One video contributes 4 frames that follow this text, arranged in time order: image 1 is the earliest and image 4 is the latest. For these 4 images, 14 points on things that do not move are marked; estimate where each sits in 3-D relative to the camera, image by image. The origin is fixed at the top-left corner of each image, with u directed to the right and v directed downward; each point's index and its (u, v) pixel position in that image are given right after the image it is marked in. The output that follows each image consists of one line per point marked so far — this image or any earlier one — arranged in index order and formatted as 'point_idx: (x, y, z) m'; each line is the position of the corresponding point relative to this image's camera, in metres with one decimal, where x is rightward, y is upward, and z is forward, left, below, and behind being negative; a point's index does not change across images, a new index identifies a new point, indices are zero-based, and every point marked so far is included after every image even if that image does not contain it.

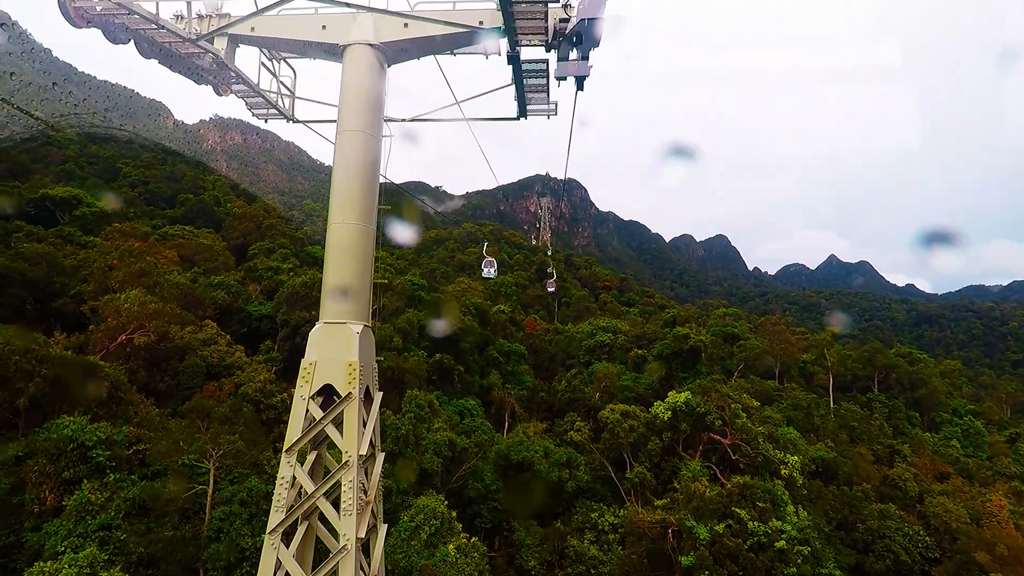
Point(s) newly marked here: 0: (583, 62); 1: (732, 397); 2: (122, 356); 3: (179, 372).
0: (+0.9, +2.7, +6.6) m
1: (+6.8, -3.4, +16.0) m
2: (-8.7, -1.5, +11.5) m
3: (-7.8, -2.0, +12.0) m
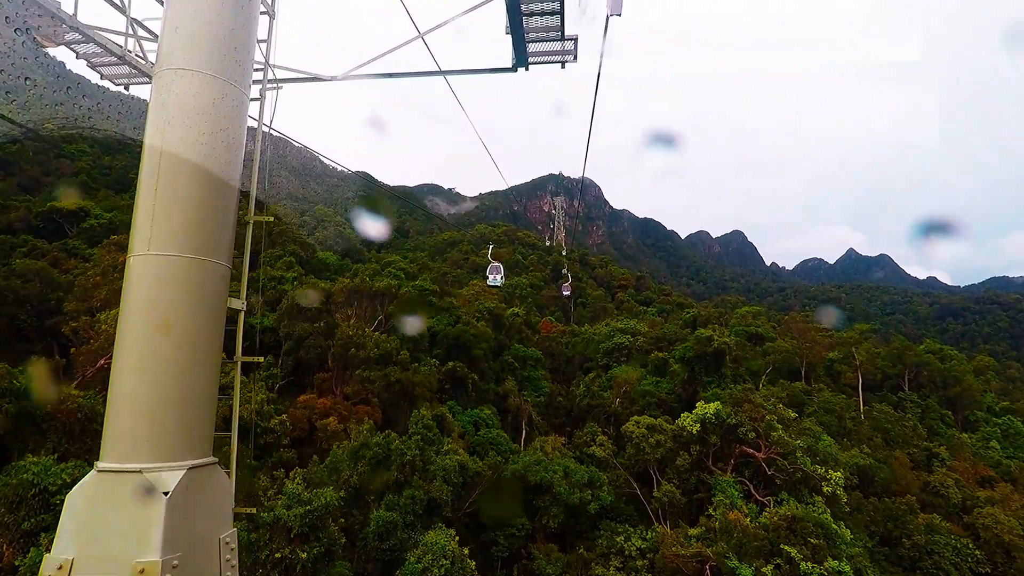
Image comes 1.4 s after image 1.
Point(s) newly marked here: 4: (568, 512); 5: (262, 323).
0: (+0.9, +2.6, +5.5) m
1: (+7.2, -3.4, +14.8) m
2: (-8.4, -1.9, +10.6) m
3: (-7.5, -2.4, +11.2) m
4: (+1.4, -5.7, +13.3) m
5: (-8.7, -1.2, +17.9) m
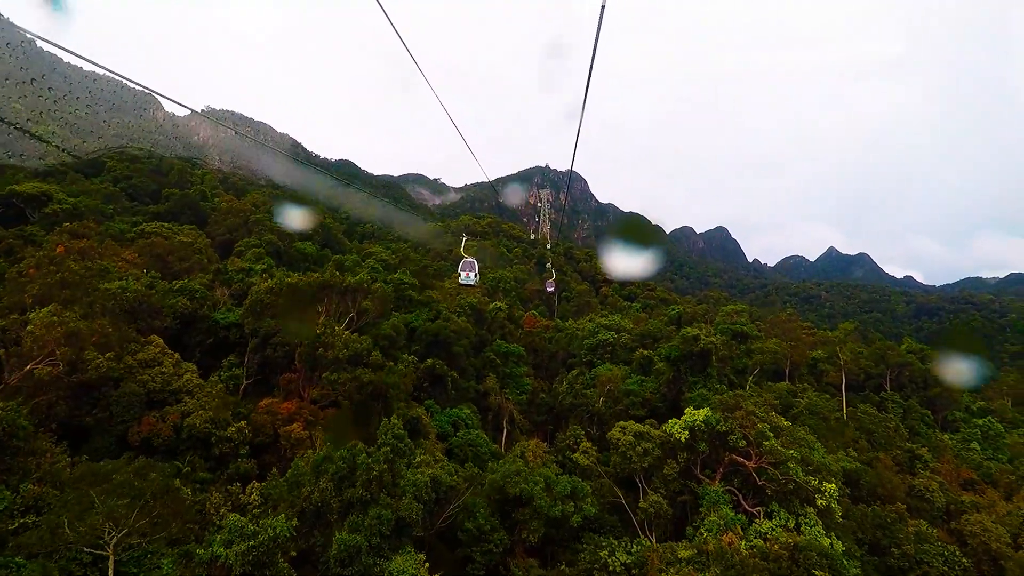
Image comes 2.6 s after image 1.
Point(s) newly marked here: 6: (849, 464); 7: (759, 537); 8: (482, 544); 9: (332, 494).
0: (+0.8, +2.5, +4.6) m
1: (+6.7, -3.5, +14.1) m
2: (-8.8, -1.8, +9.5) m
3: (-7.9, -2.3, +10.1) m
4: (+0.9, -5.7, +12.5) m
5: (-9.3, -1.0, +16.8) m
6: (+13.2, -7.0, +20.1) m
7: (+5.6, -5.7, +11.7) m
8: (-0.7, -5.7, +11.7) m
9: (-3.3, -3.7, +9.4) m
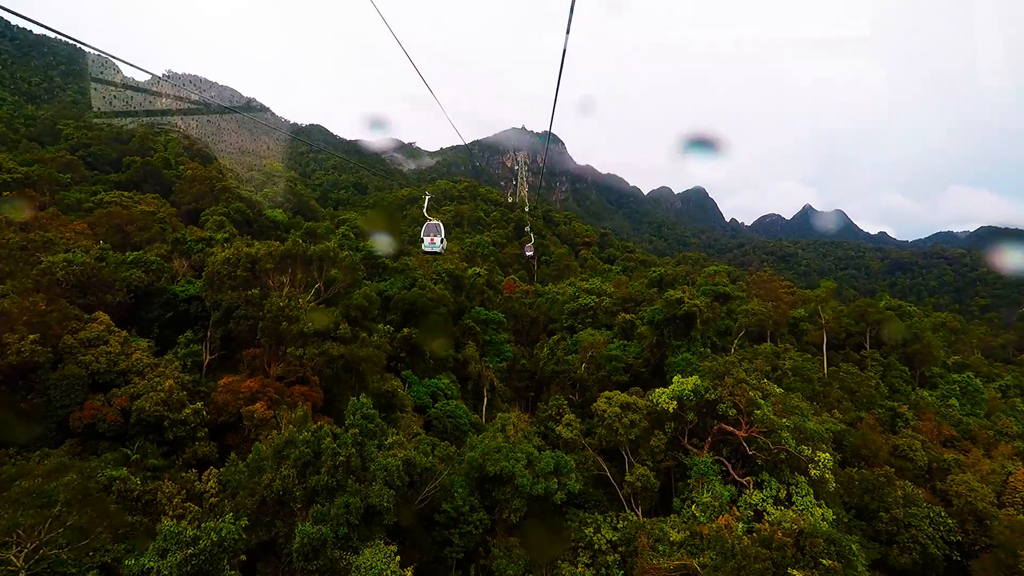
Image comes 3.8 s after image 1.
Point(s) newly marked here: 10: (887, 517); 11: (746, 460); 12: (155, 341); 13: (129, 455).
0: (+0.5, +2.7, +3.6) m
1: (+6.2, -2.5, +13.6) m
2: (-9.1, -1.4, +8.4) m
3: (-8.3, -1.8, +9.1) m
4: (+0.5, -4.9, +11.9) m
5: (-9.9, -0.1, +15.6) m
6: (+12.5, -5.5, +20.0) m
7: (+5.2, -4.8, +11.3) m
8: (-1.1, -5.0, +11.1) m
9: (-3.6, -3.2, +8.6) m
10: (+11.5, -7.0, +16.0) m
11: (+5.8, -4.3, +12.8) m
12: (-10.2, -1.6, +14.7) m
13: (-6.1, -2.5, +9.0) m
